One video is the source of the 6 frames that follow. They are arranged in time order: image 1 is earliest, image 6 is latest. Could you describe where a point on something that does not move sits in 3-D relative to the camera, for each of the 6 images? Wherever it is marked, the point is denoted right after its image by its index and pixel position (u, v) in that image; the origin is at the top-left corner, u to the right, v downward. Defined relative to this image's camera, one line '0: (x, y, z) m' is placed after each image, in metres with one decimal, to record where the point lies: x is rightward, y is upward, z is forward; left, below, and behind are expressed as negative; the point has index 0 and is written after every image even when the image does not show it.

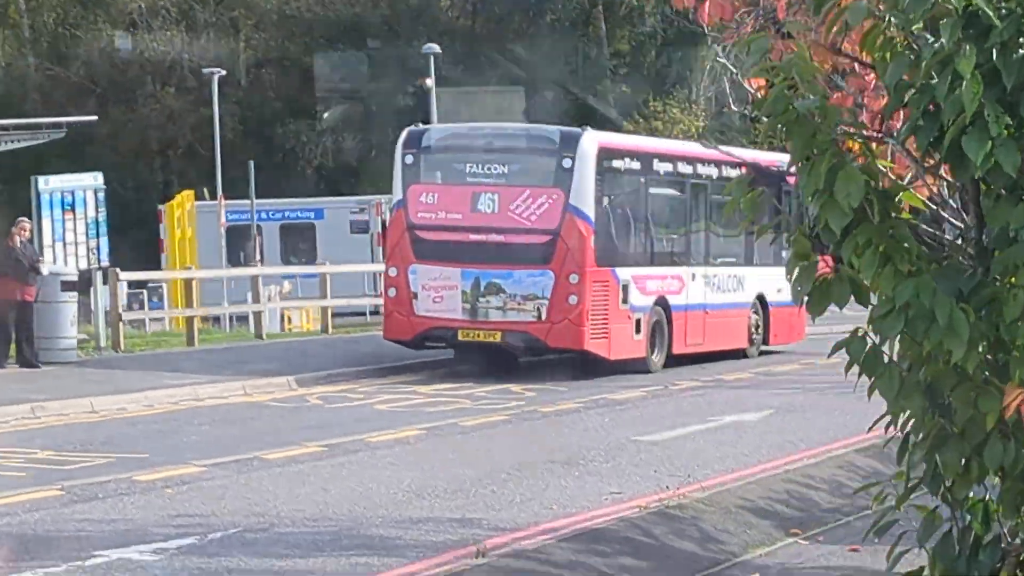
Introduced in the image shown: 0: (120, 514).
0: (-1.3, -0.8, +8.8) m
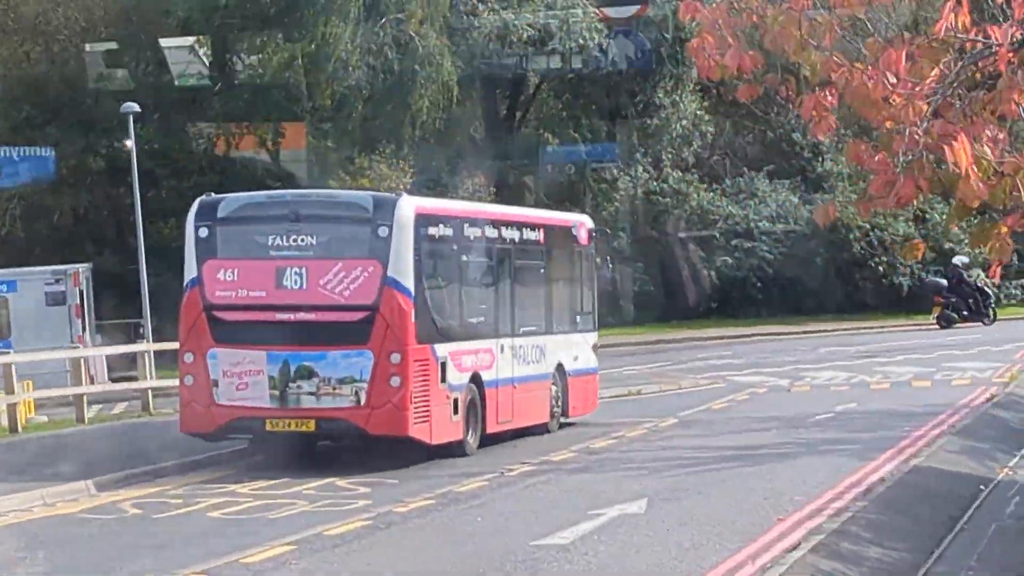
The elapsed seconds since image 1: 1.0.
0: (-1.3, -1.1, +7.2) m
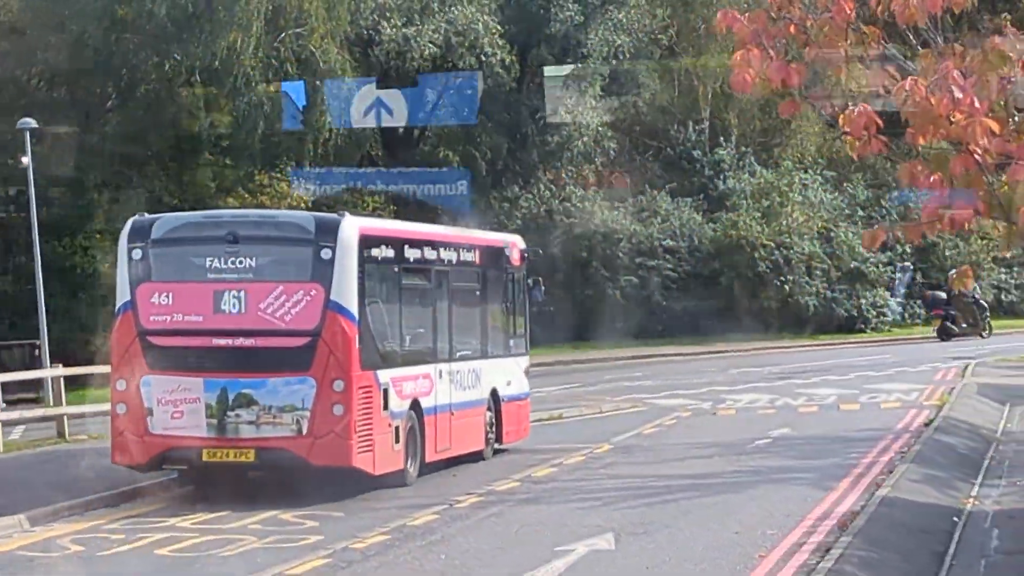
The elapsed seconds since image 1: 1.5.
0: (-1.2, -1.2, +6.6) m
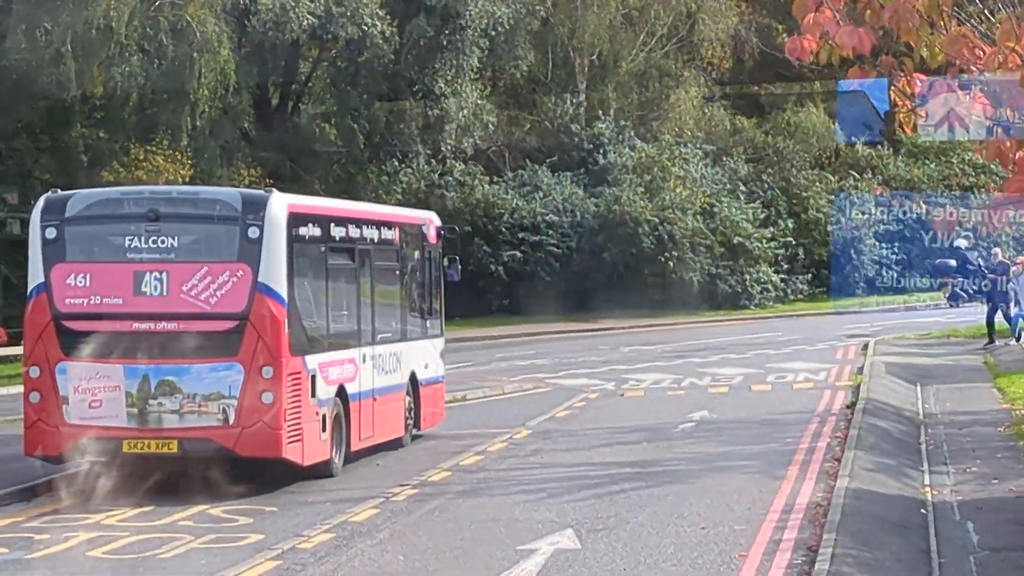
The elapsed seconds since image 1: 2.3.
0: (-1.1, -1.2, +5.8) m
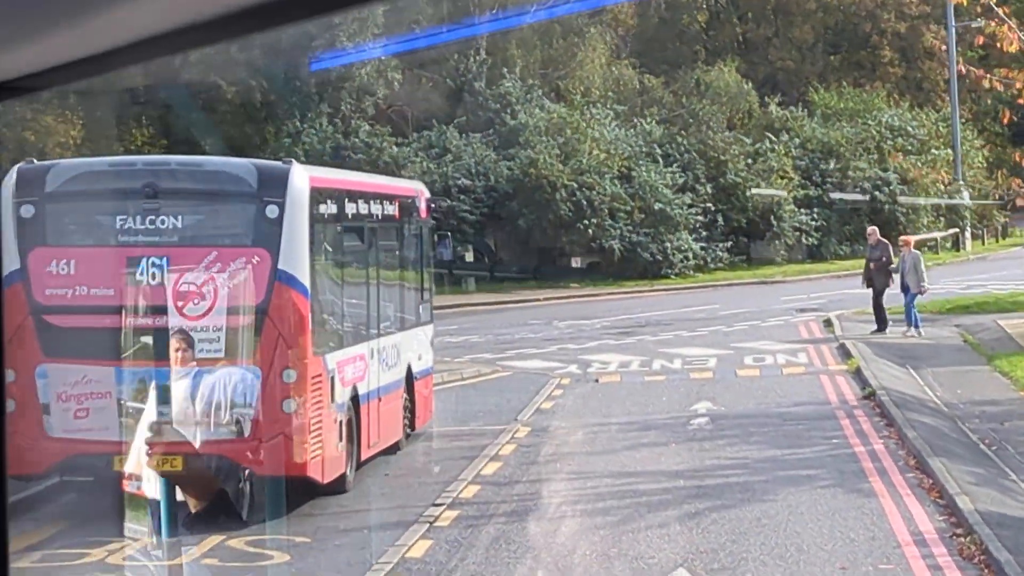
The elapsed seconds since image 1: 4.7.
0: (-0.4, -1.2, +3.9) m
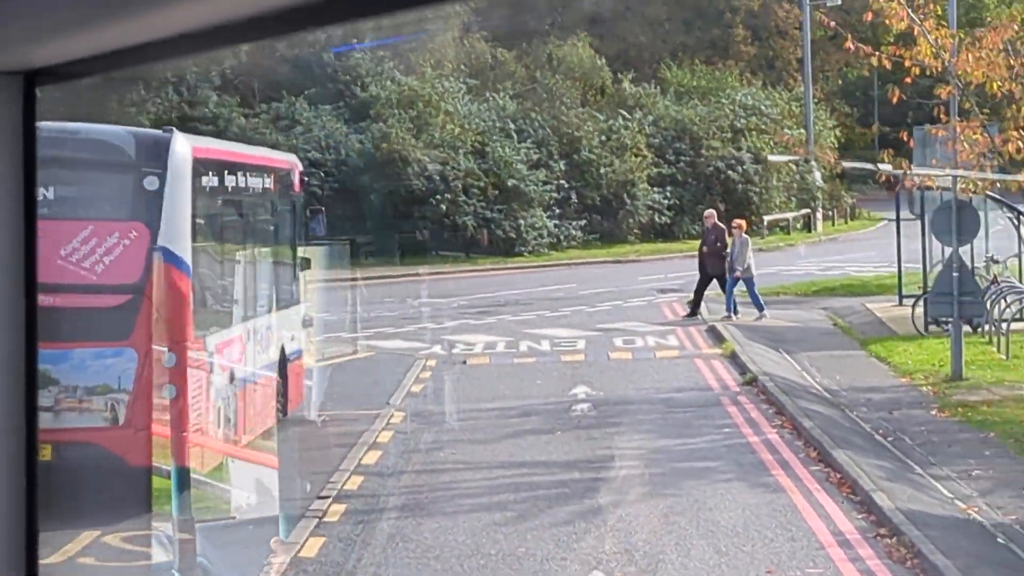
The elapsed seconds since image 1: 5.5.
0: (-0.3, -1.2, +3.3) m
